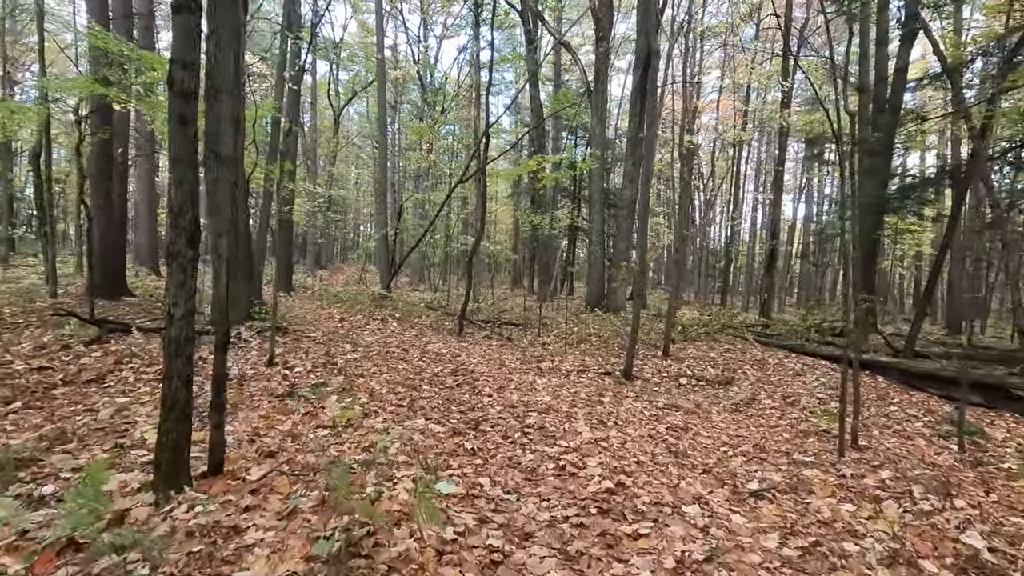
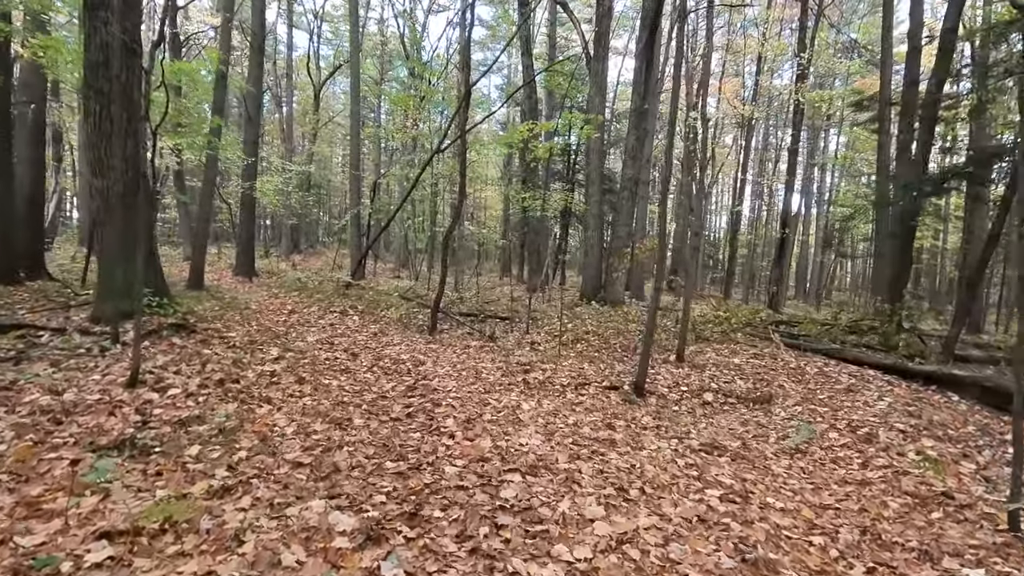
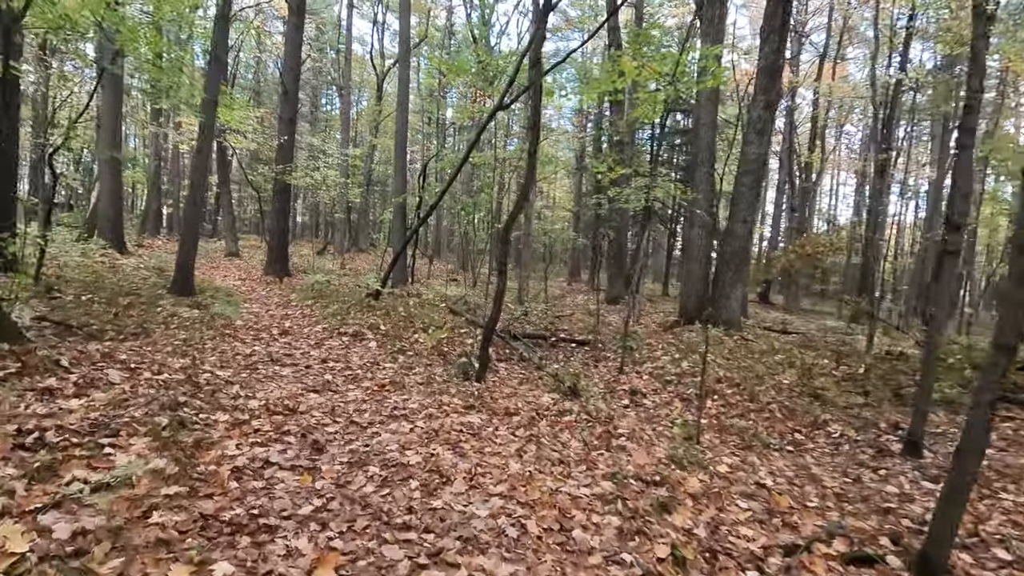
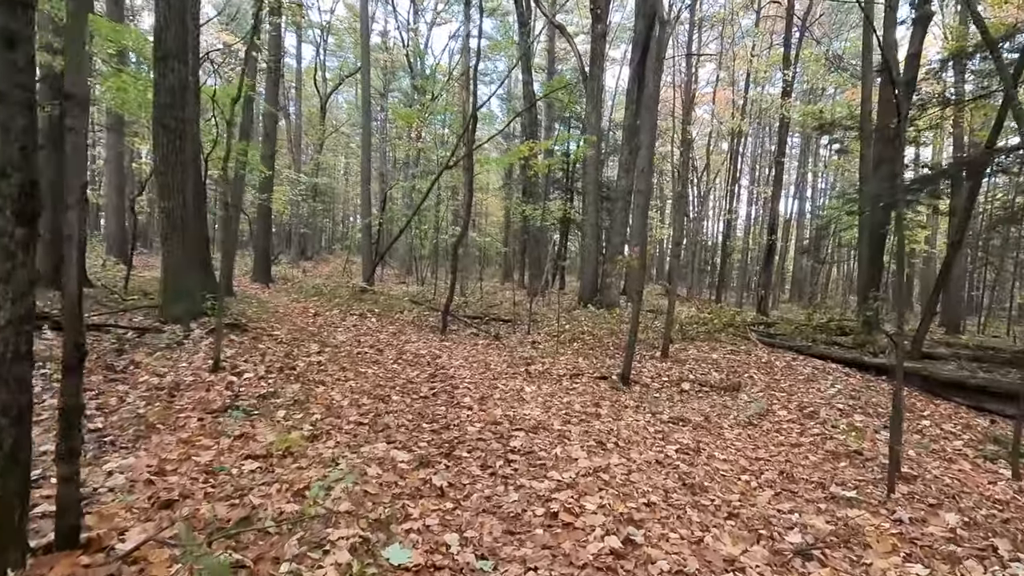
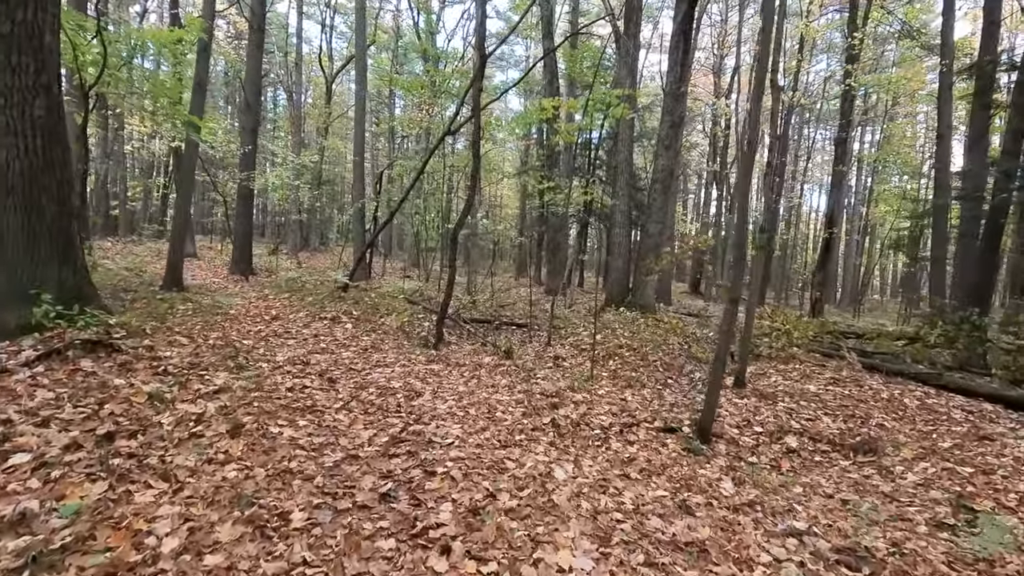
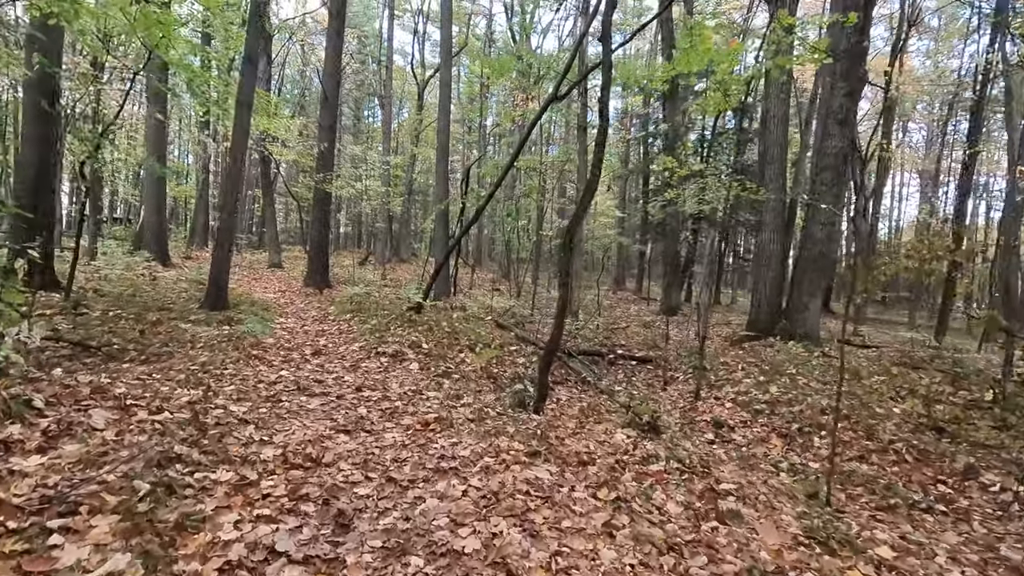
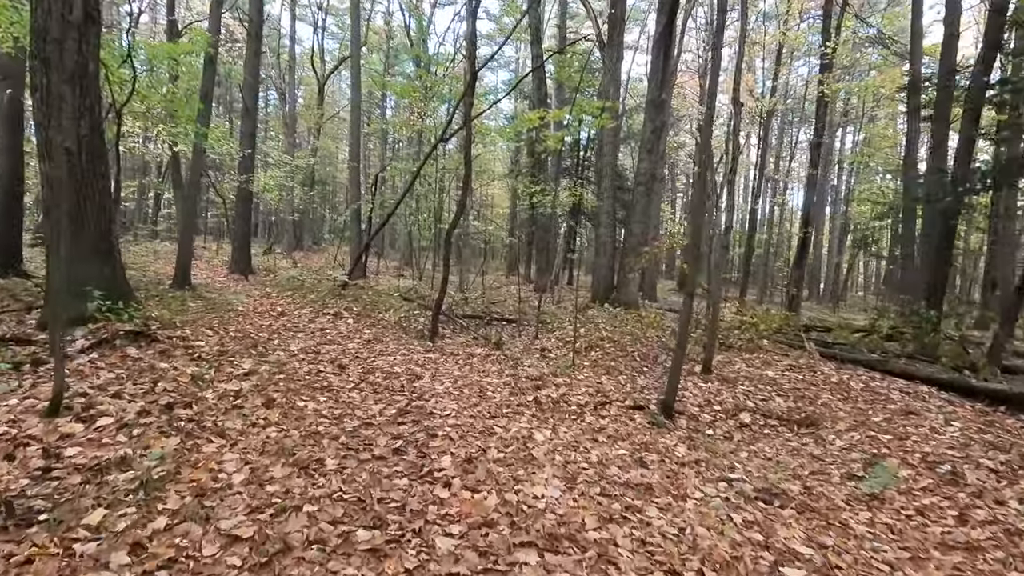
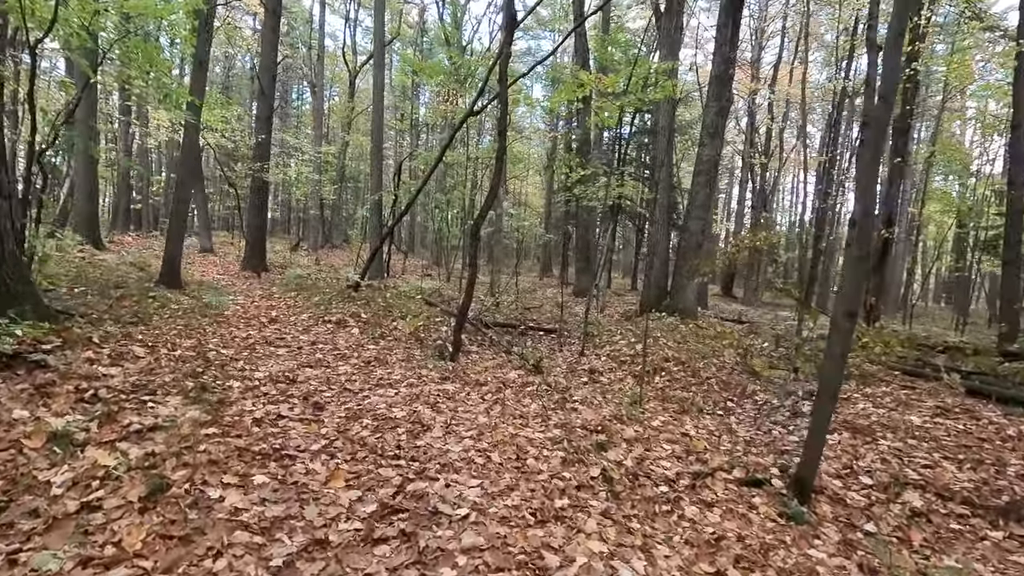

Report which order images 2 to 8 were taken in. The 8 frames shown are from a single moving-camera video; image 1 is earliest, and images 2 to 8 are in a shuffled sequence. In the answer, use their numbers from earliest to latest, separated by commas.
4, 2, 7, 5, 8, 3, 6
